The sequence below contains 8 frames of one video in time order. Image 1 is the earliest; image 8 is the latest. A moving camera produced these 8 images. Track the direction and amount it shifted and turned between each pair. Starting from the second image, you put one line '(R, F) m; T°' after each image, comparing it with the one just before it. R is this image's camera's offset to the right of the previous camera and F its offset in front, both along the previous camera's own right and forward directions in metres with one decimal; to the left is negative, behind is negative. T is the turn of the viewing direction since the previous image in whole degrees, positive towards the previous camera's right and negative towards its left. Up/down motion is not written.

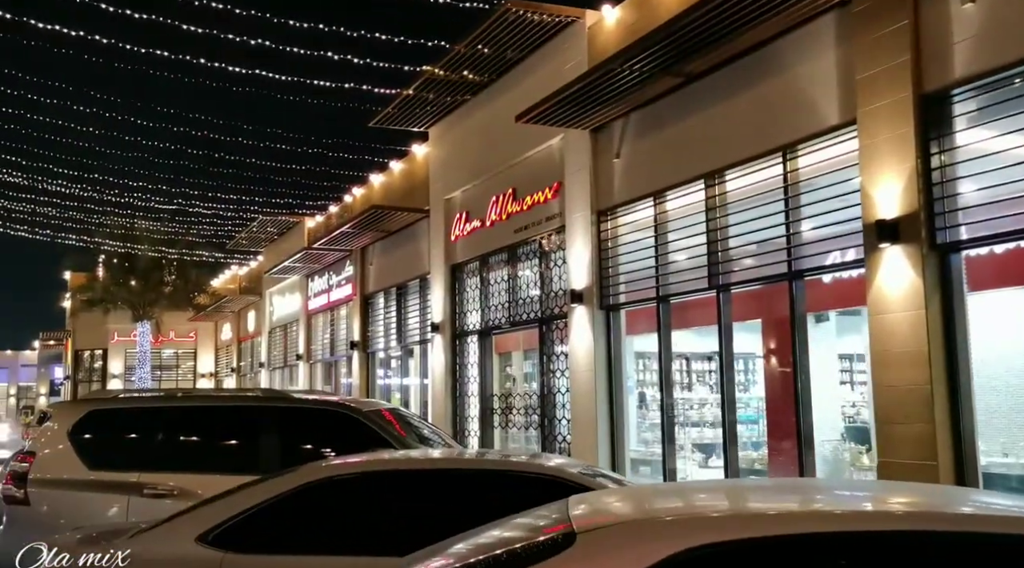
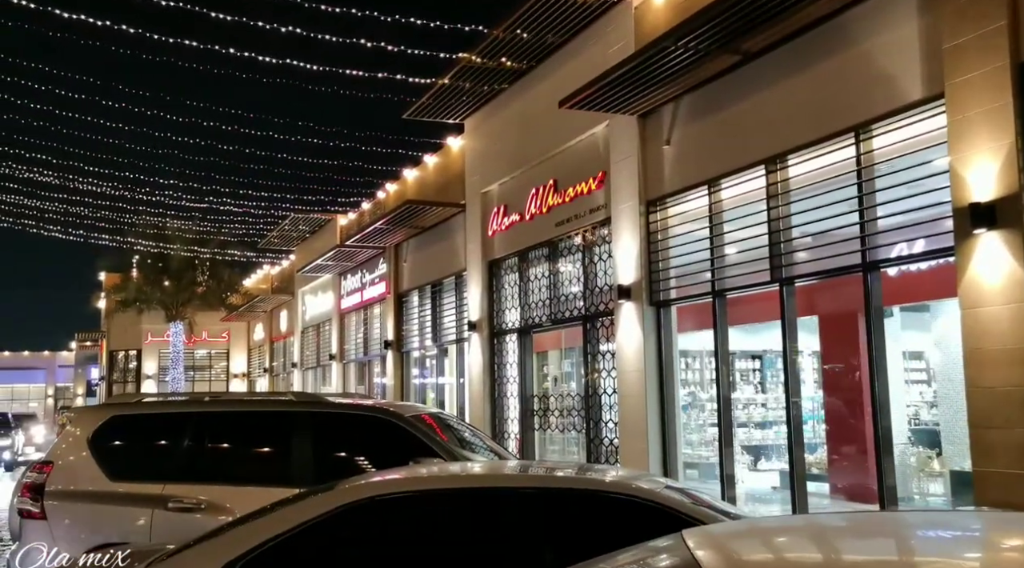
(-0.1, +0.7) m; -2°
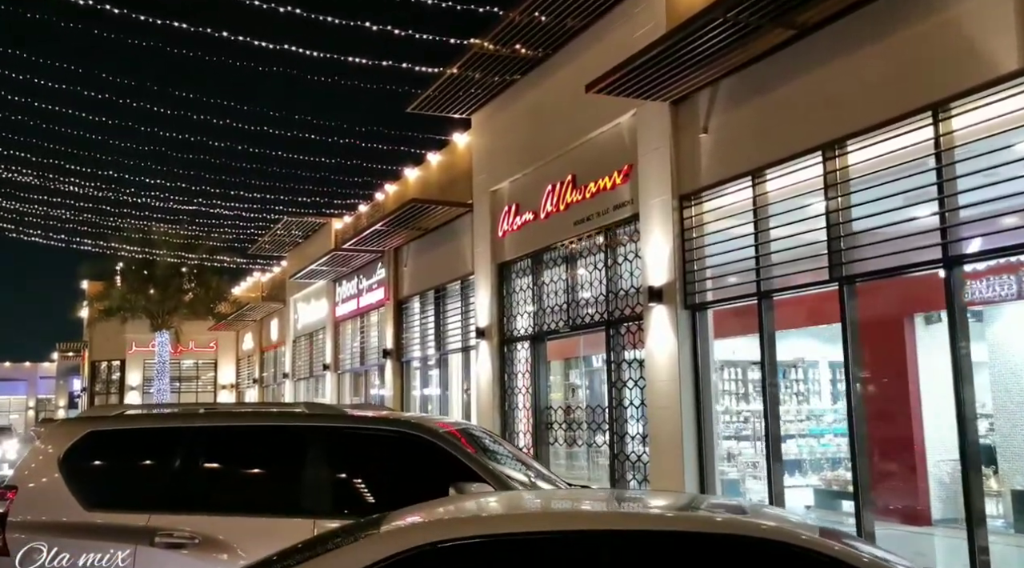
(-0.4, +1.1) m; +1°
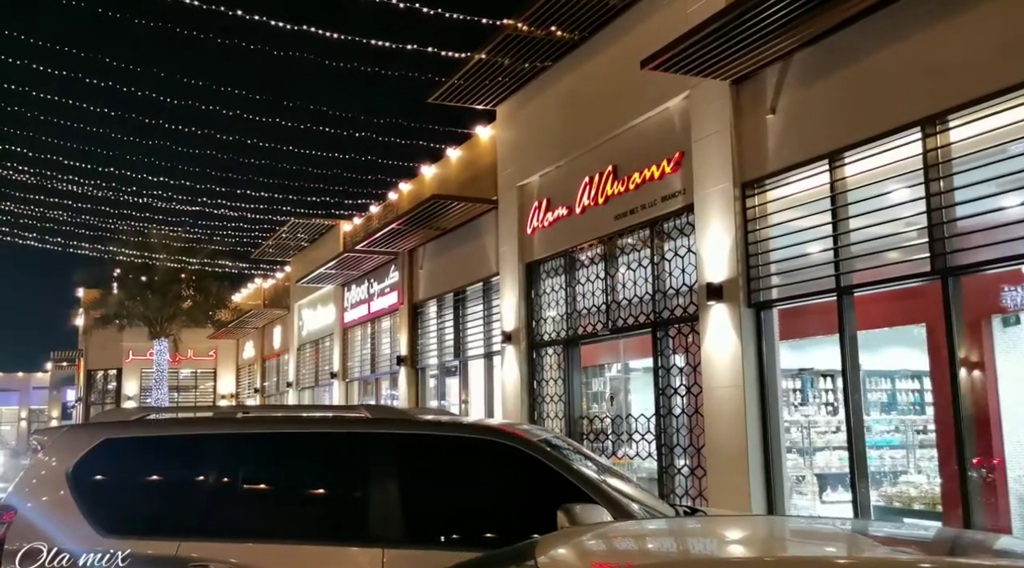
(-0.5, +1.0) m; 0°
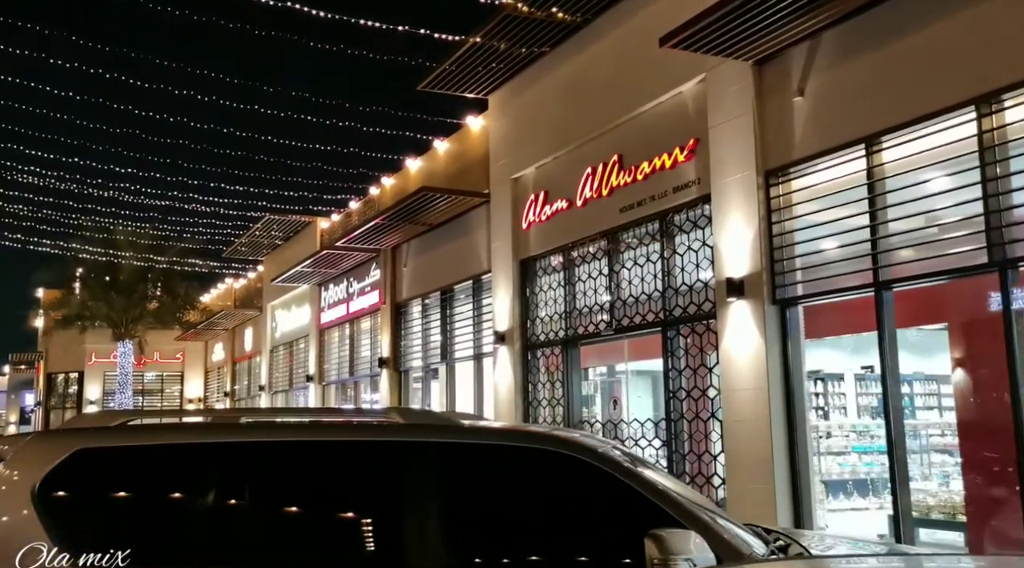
(-0.4, +0.8) m; +2°
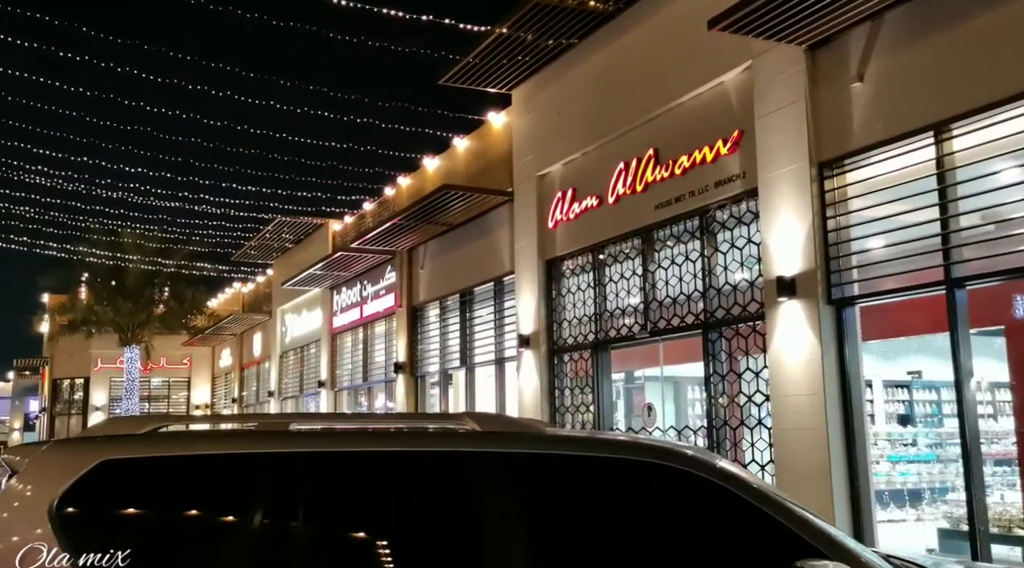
(-0.3, +0.6) m; 0°
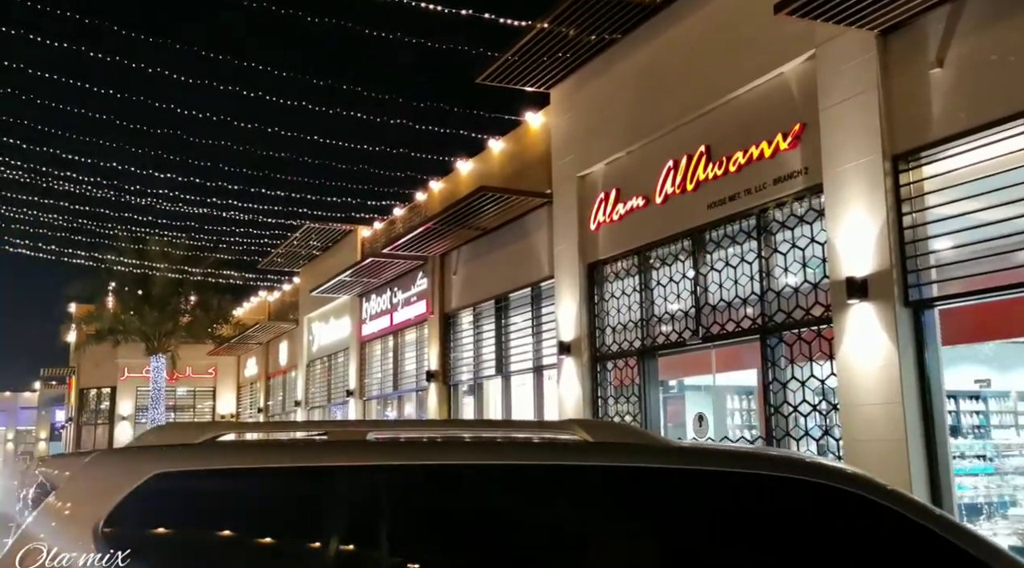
(-0.2, +0.5) m; -1°
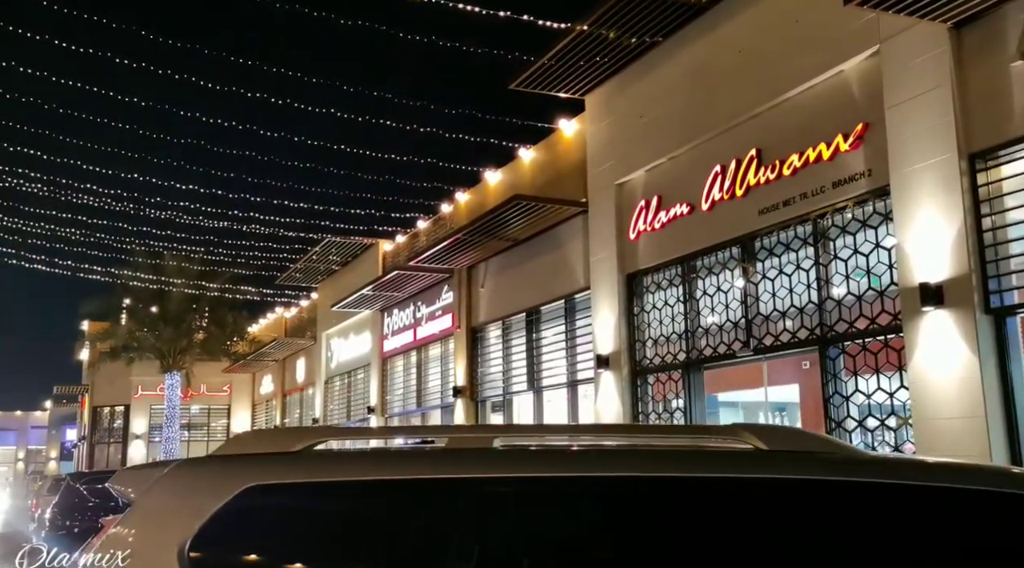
(-0.3, +0.5) m; 0°
